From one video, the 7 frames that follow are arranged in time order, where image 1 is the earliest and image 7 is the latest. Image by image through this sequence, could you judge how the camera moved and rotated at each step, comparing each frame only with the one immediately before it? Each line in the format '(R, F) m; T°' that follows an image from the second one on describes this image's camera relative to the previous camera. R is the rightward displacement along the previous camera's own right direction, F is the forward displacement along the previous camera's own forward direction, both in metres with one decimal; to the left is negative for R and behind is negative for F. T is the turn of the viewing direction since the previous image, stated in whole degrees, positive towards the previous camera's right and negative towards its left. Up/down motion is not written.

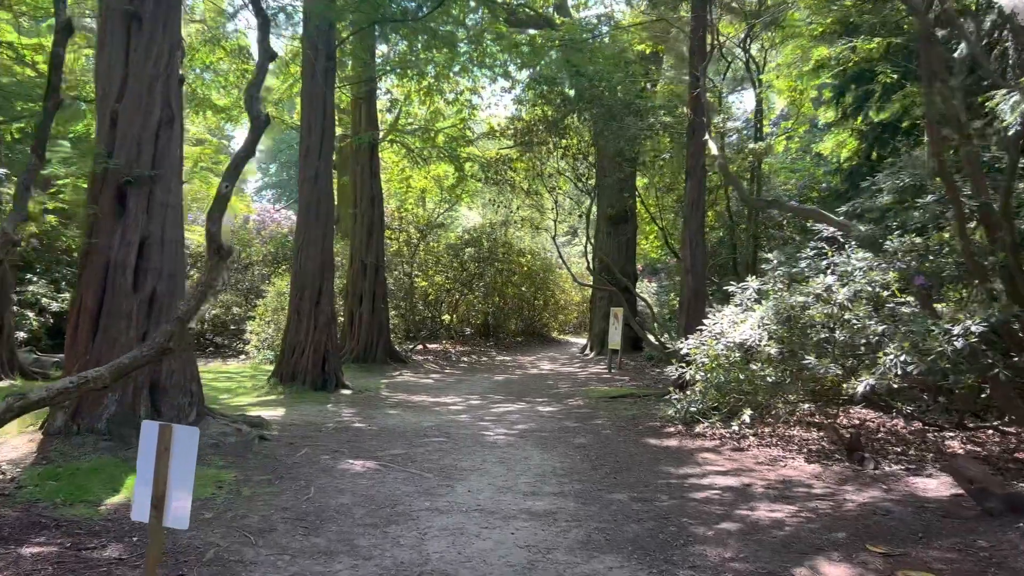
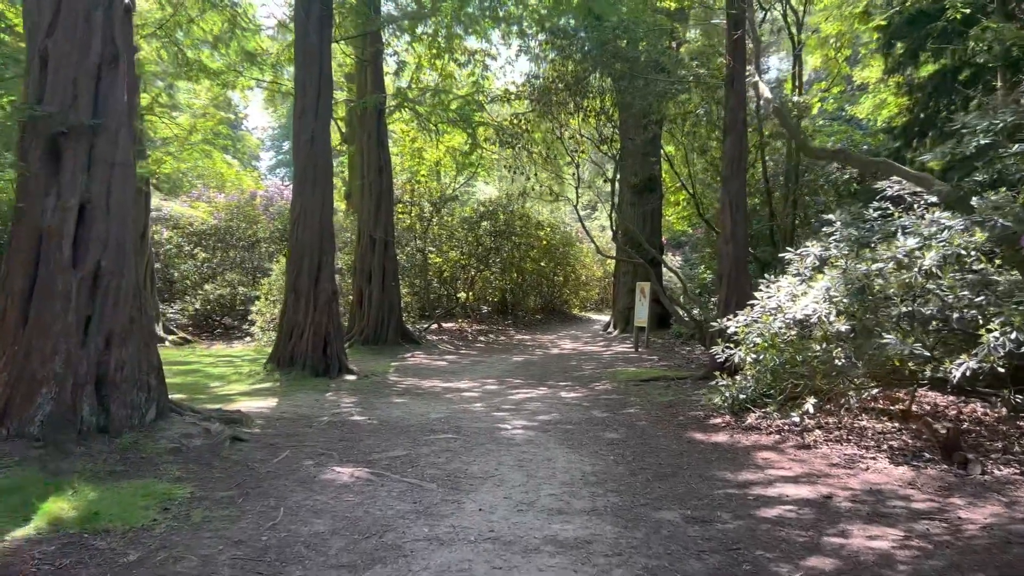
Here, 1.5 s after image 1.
(0.0, +1.1) m; -1°
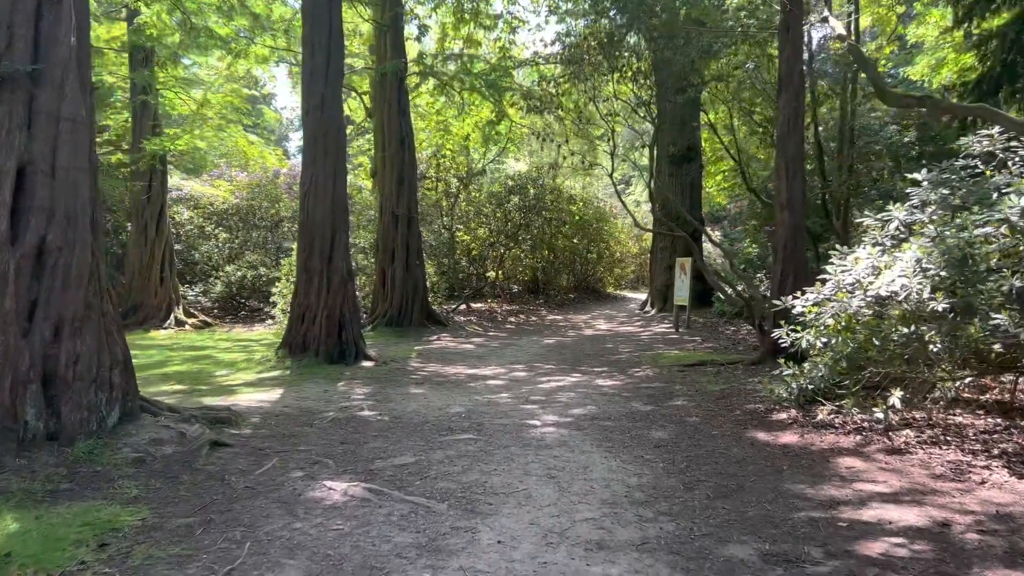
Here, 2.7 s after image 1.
(0.0, +0.9) m; -2°
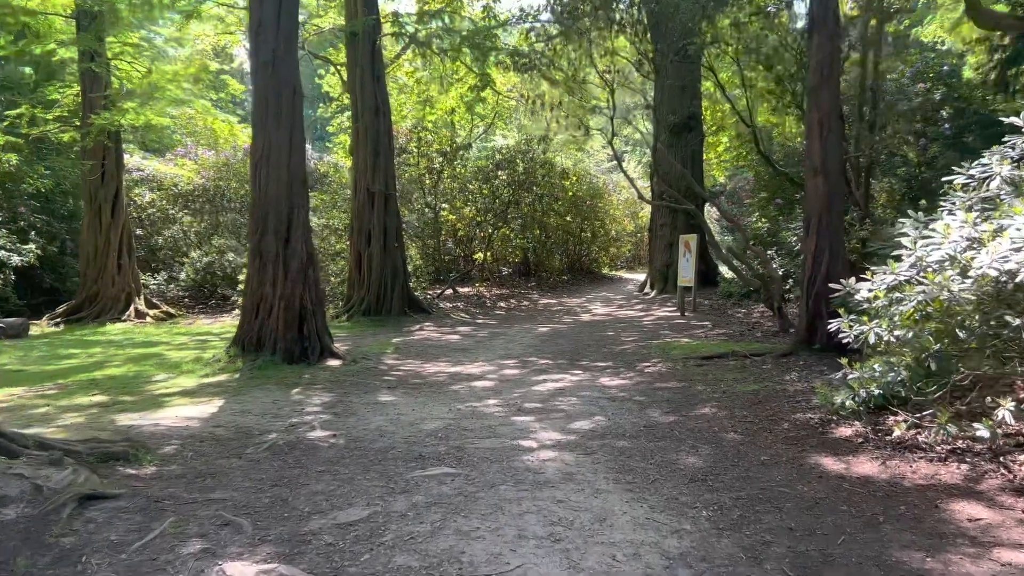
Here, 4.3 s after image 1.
(0.0, +1.3) m; +1°
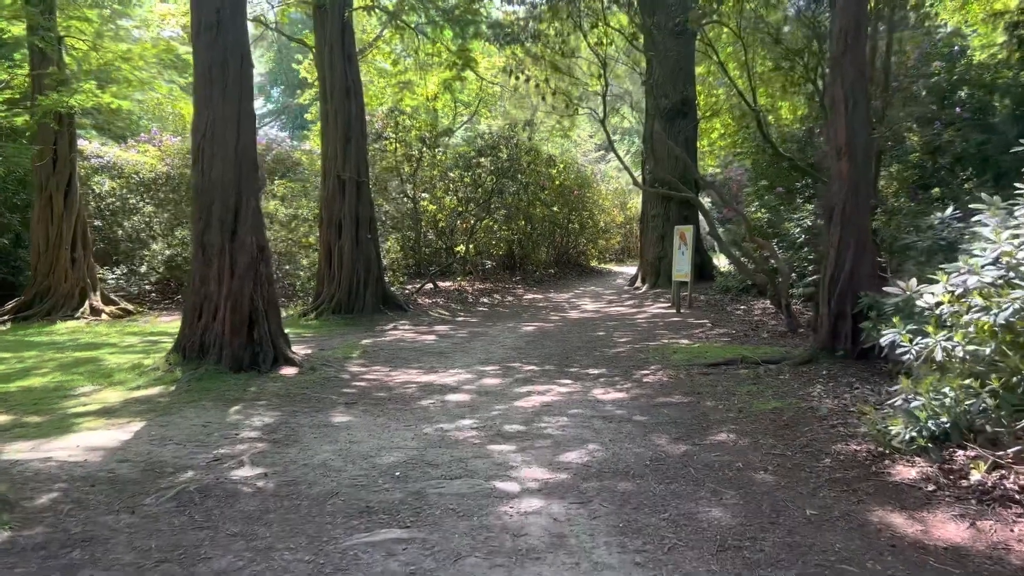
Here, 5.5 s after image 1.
(+0.1, +1.0) m; +1°
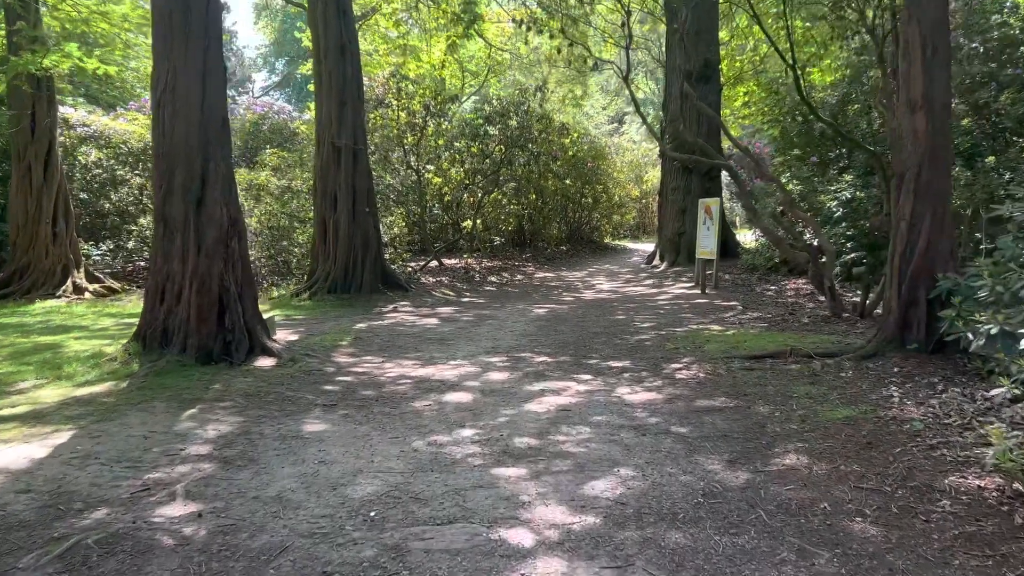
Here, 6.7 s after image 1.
(0.0, +1.0) m; -1°
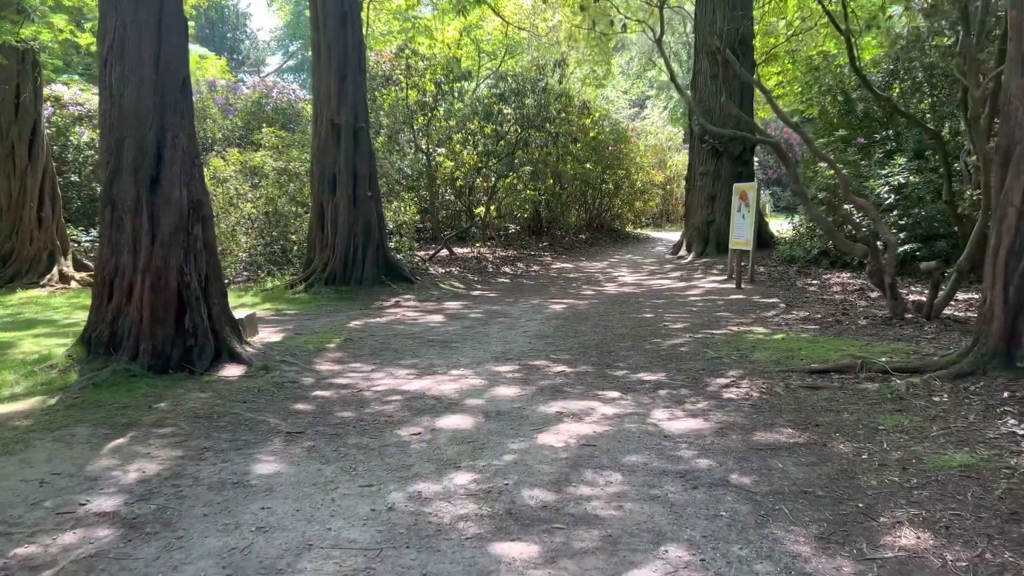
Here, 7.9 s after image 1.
(0.0, +1.0) m; -1°
